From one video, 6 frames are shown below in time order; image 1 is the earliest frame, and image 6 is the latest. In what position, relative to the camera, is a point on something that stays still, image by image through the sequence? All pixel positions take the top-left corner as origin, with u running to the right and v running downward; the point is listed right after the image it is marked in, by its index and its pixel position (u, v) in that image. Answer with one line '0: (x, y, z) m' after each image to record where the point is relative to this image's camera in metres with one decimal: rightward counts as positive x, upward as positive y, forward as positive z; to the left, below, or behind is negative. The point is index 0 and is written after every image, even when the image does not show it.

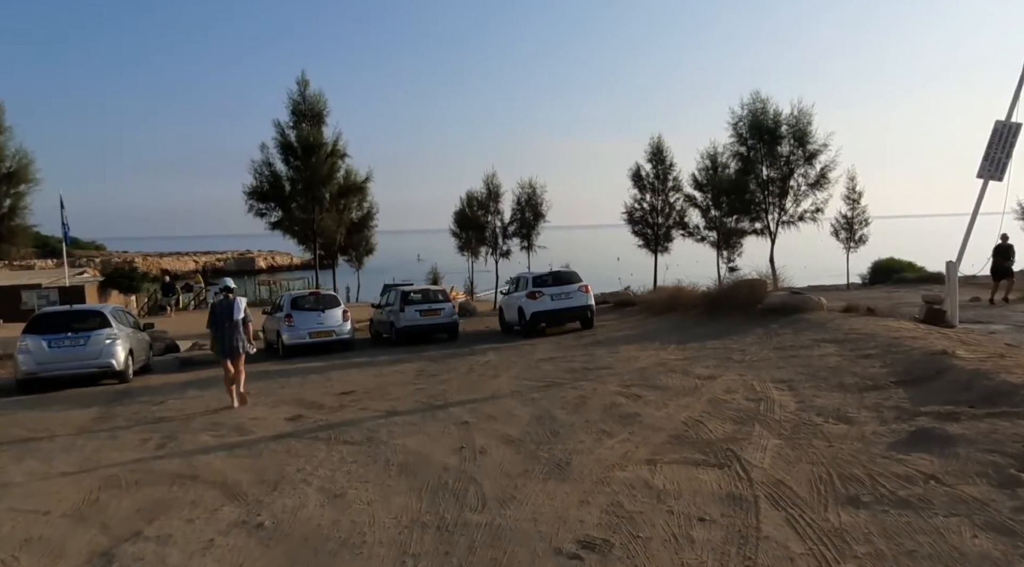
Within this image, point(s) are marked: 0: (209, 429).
0: (-4.0, -1.9, +8.7) m
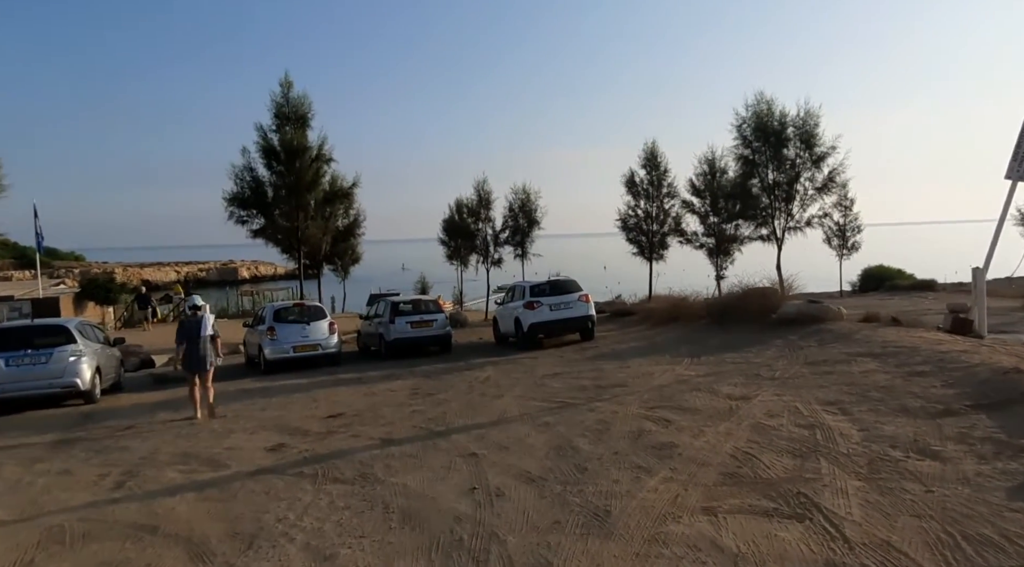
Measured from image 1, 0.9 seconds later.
0: (-3.8, -2.1, +7.6) m
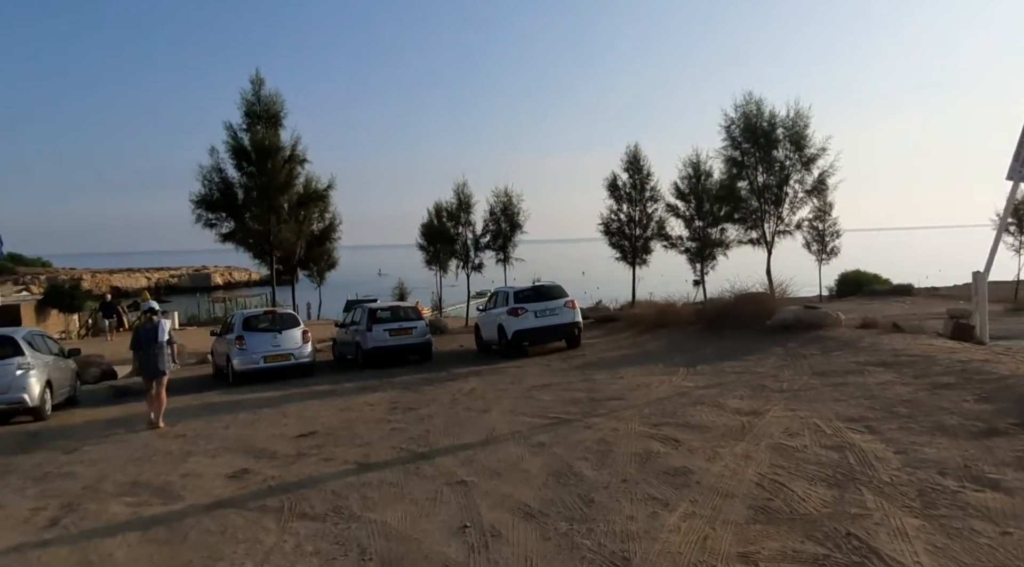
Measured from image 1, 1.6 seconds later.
0: (-3.9, -2.1, +6.7) m
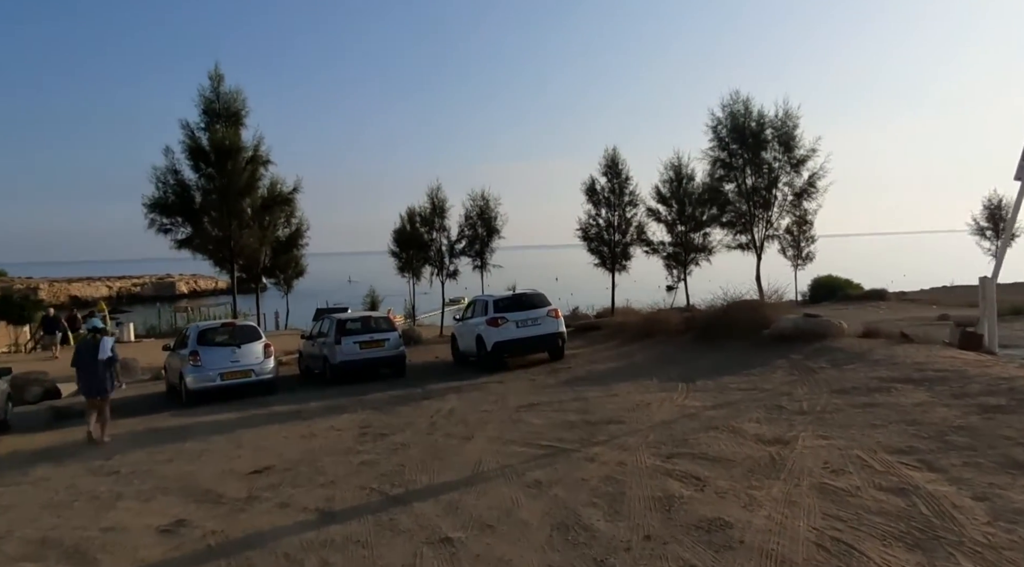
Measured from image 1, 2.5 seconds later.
0: (-4.0, -2.3, +5.4) m
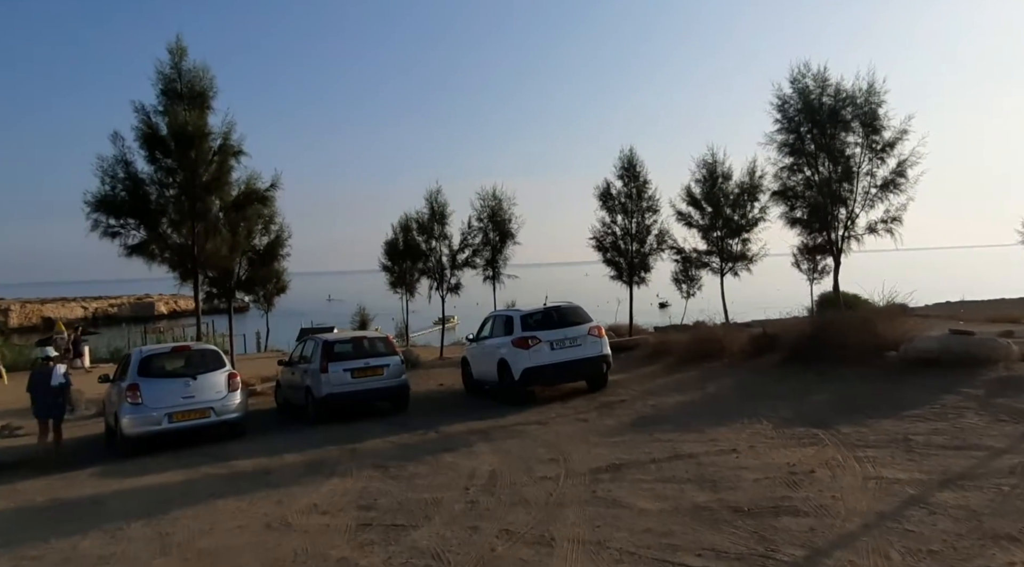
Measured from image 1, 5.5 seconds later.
0: (-3.1, -2.2, +2.0) m
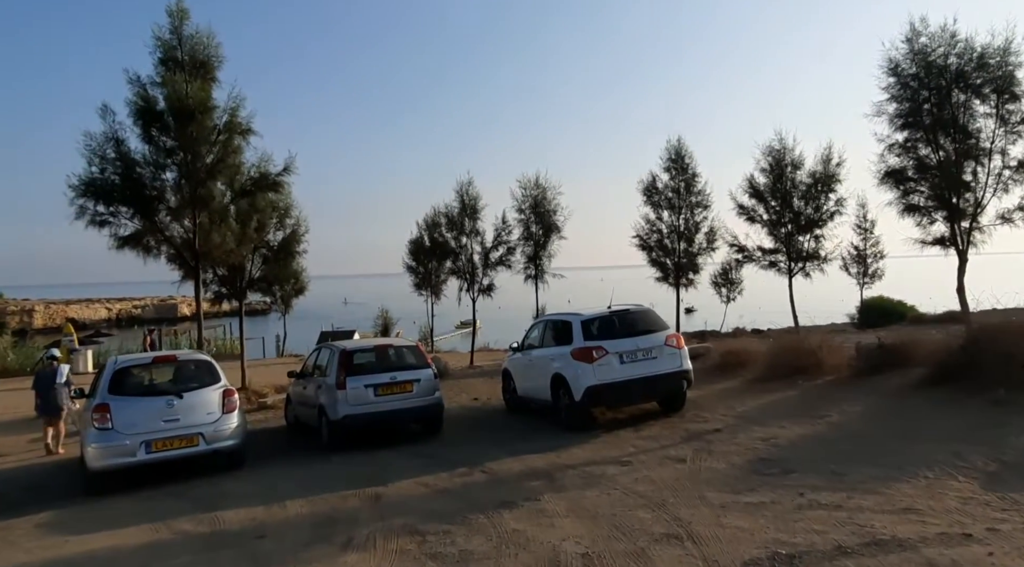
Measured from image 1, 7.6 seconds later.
0: (-2.5, -2.1, -0.4) m
